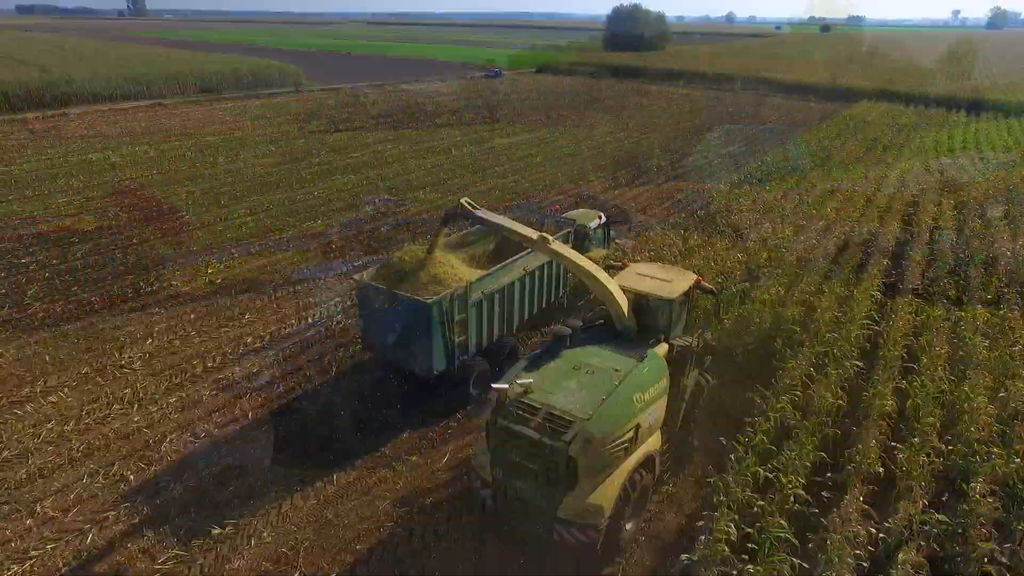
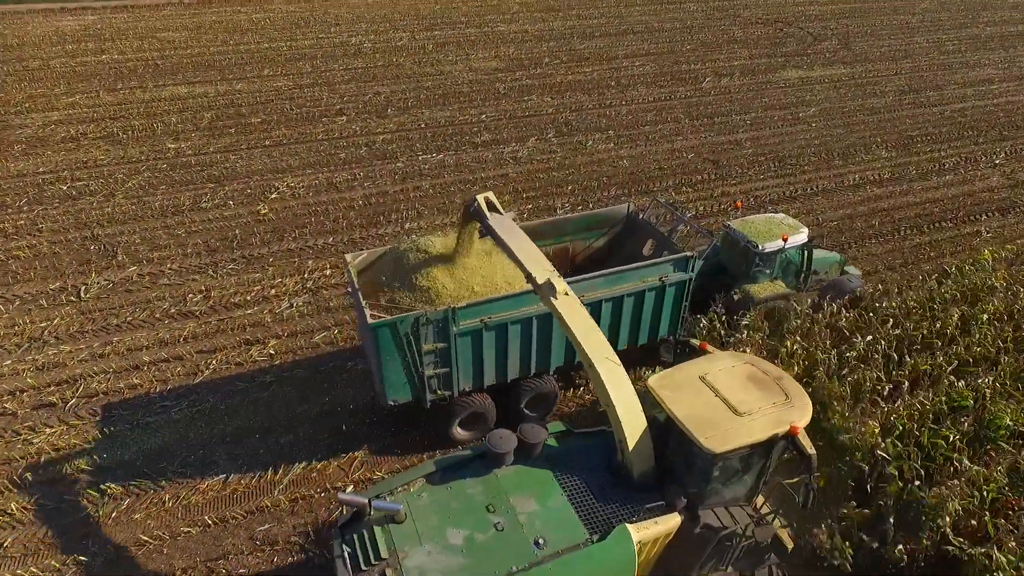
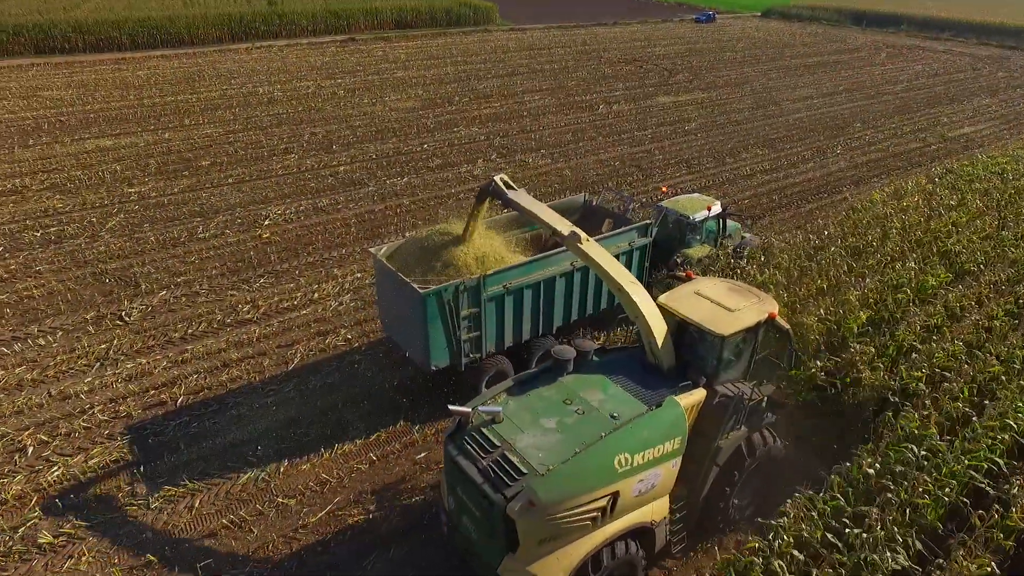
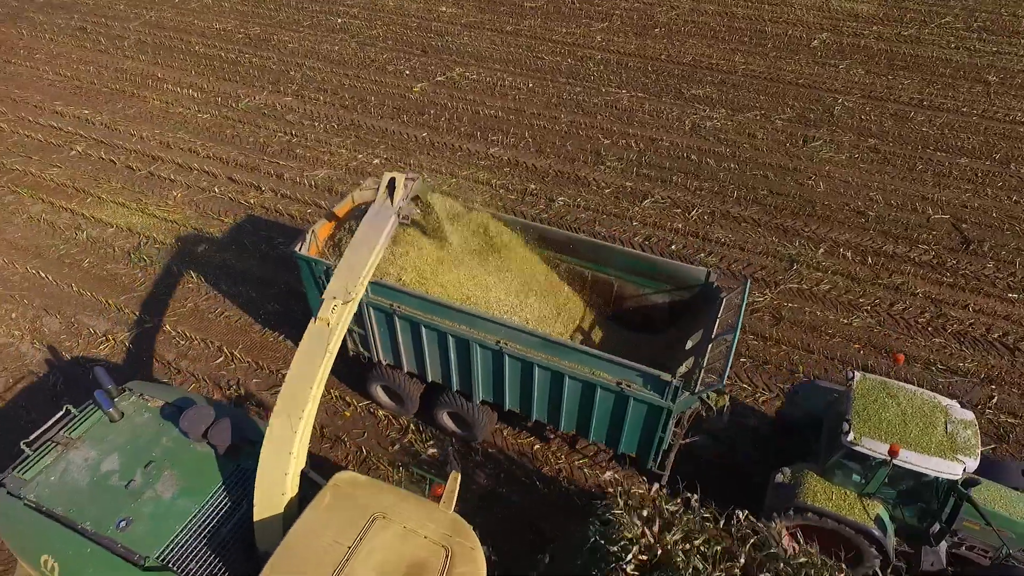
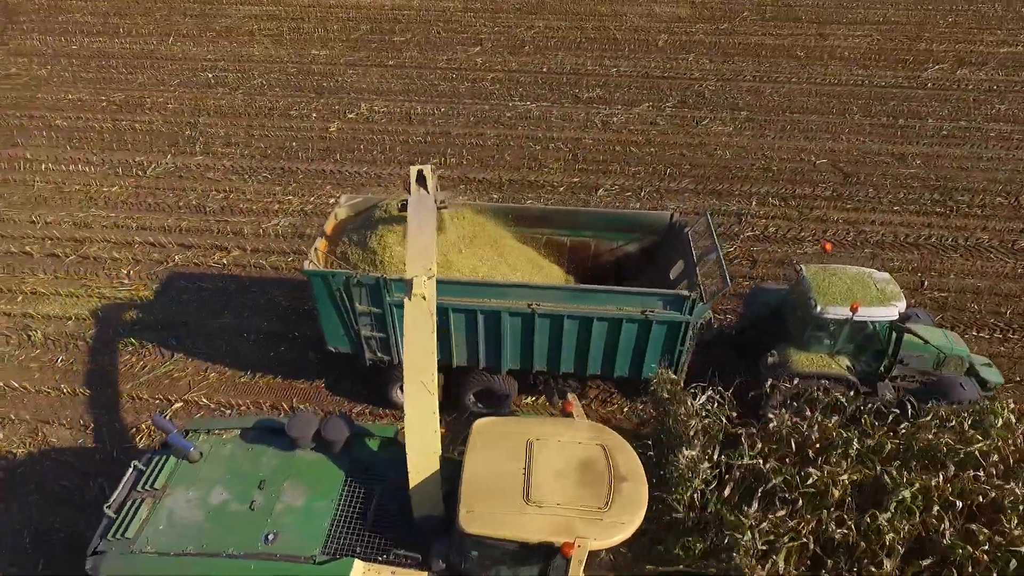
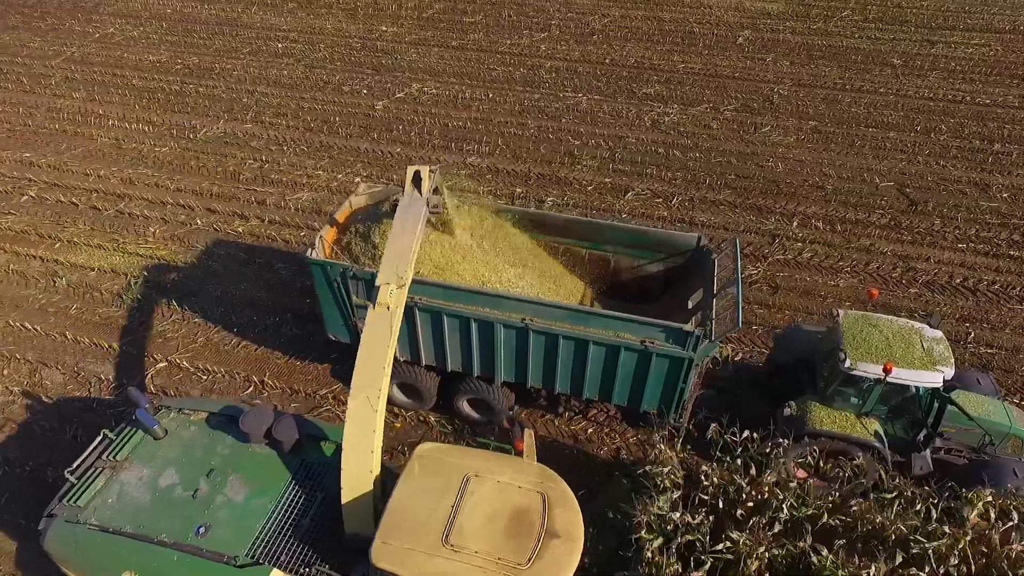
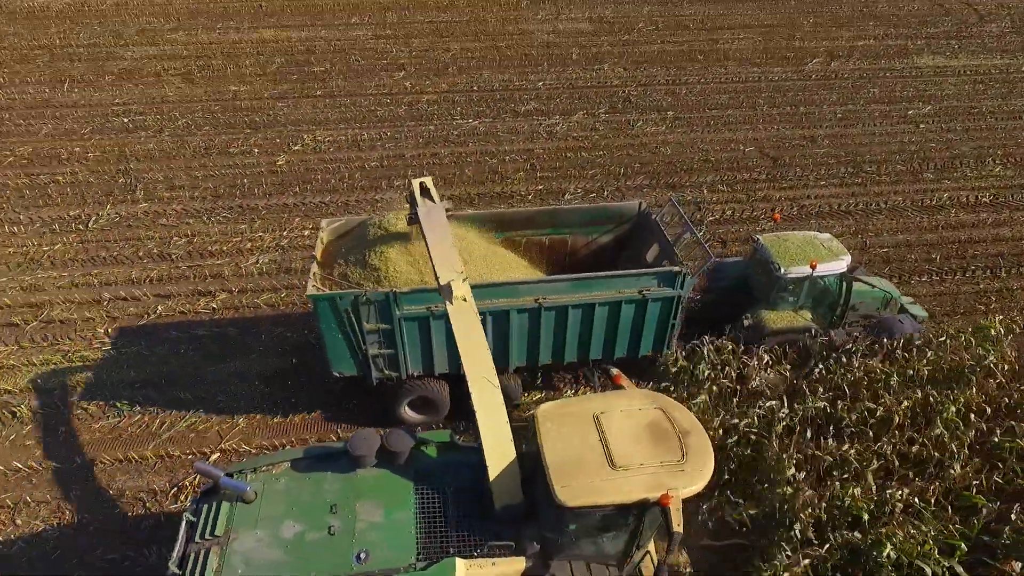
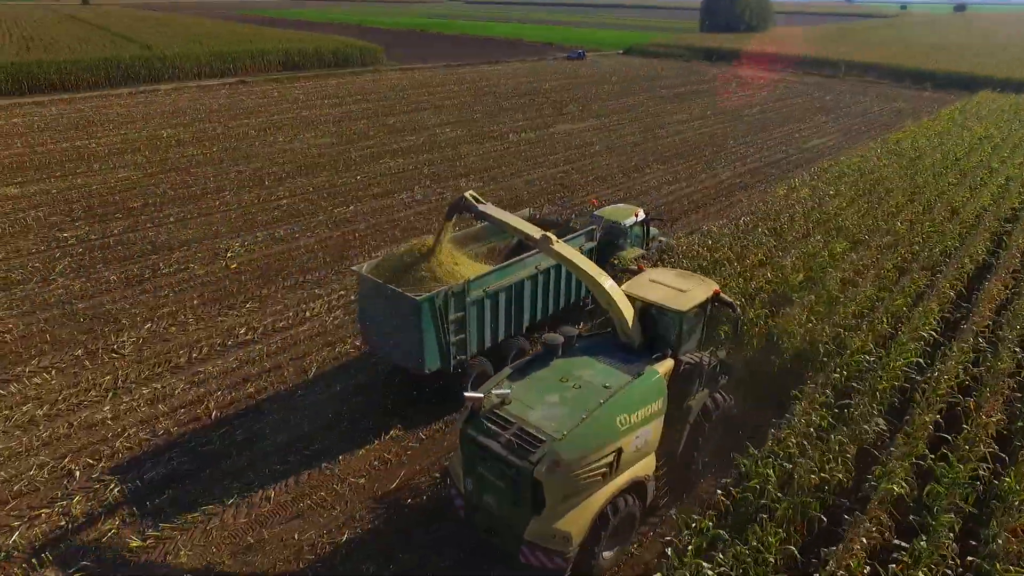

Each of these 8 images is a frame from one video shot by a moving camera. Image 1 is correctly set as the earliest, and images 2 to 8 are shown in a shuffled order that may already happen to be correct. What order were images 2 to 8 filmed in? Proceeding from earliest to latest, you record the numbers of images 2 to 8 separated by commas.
8, 3, 2, 7, 5, 6, 4
